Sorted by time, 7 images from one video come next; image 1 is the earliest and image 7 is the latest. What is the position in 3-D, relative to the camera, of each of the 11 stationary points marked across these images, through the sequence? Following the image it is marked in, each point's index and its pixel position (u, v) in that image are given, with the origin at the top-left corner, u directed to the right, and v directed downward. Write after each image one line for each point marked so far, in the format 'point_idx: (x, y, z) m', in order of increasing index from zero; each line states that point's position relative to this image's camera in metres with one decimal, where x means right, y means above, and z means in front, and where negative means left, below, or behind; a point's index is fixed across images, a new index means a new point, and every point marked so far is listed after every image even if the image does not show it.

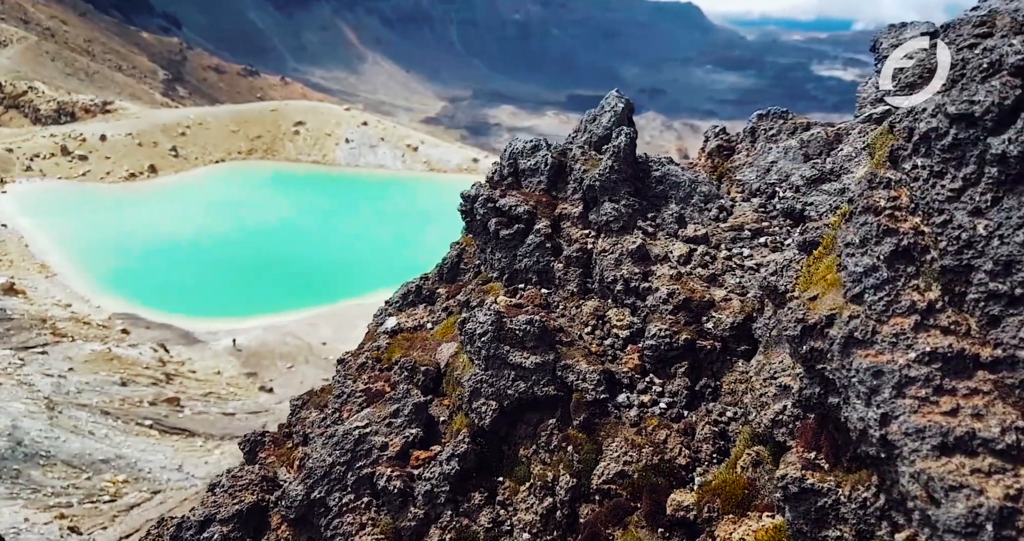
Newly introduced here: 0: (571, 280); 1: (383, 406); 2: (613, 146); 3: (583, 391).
0: (+1.3, -0.2, +15.9) m
1: (-2.7, -2.9, +16.0) m
2: (+2.4, +2.9, +17.1) m
3: (+1.3, -2.1, +12.9) m
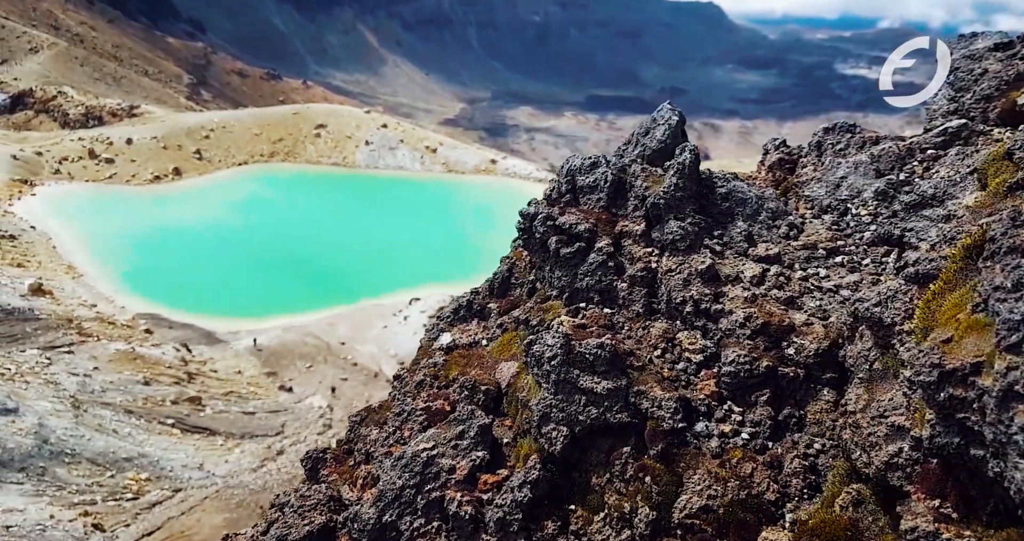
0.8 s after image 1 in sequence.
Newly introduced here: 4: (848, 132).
0: (+2.7, -0.6, +15.5) m
1: (-1.3, -3.3, +15.7) m
2: (+3.8, +2.4, +16.7) m
3: (+2.5, -2.6, +12.5) m
4: (+8.3, +3.4, +18.1) m
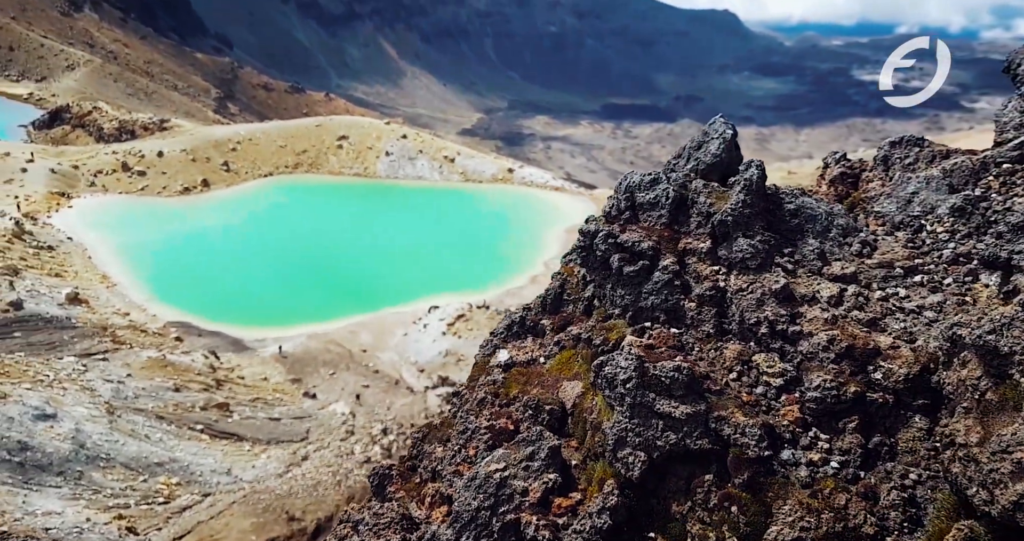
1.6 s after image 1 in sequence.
0: (+4.0, -1.0, +15.2) m
1: (+0.1, -3.8, +15.4) m
2: (+5.2, +2.0, +16.3) m
3: (+3.8, -2.9, +12.1) m
4: (+9.7, +3.0, +17.6) m
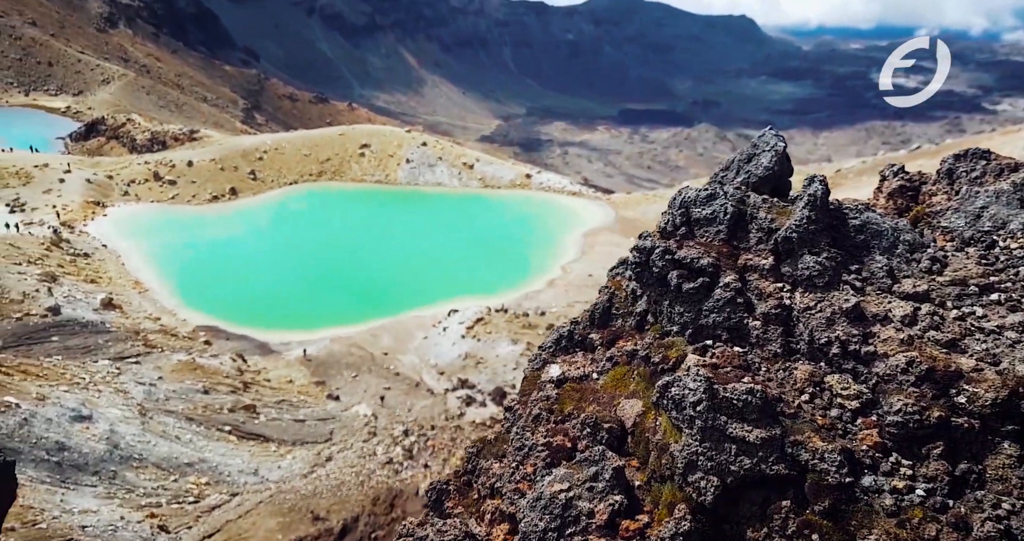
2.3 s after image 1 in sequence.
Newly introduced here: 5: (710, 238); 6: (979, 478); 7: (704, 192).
0: (+5.3, -1.4, +14.9) m
1: (+1.4, -4.2, +15.2) m
2: (+6.5, +1.7, +16.0) m
3: (+5.0, -3.3, +11.8) m
4: (+11.0, +2.7, +17.1) m
5: (+4.7, +0.8, +17.4) m
6: (+7.1, -3.2, +11.1) m
7: (+4.7, +2.0, +18.0) m
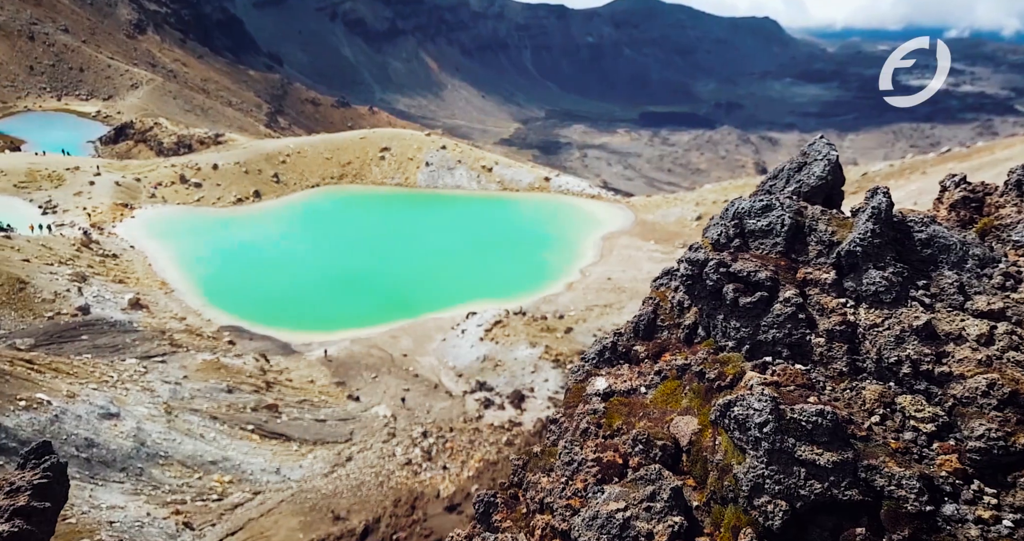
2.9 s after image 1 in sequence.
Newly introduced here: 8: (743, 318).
0: (+6.4, -1.7, +14.4) m
1: (+2.5, -4.4, +14.9) m
2: (+7.6, +1.3, +15.5) m
3: (+6.0, -3.6, +11.3) m
4: (+12.2, +2.3, +16.5) m
5: (+5.9, +0.5, +17.0) m
6: (+8.1, -3.4, +10.6) m
7: (+5.9, +1.7, +17.6) m
8: (+5.1, -1.1, +16.1) m
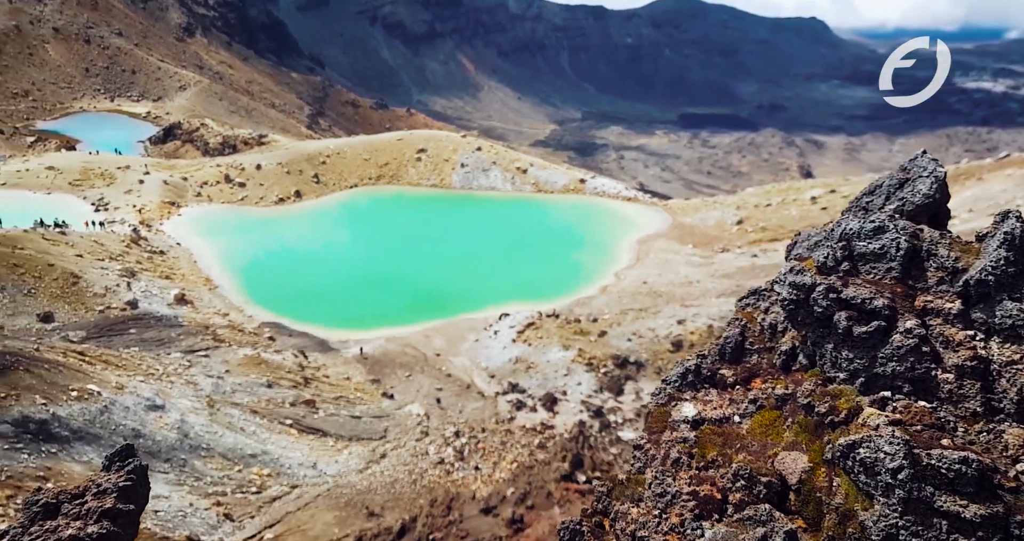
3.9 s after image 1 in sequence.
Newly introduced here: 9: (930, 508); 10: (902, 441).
0: (+8.4, -2.3, +13.3) m
1: (+4.4, -5.0, +14.0) m
2: (+9.7, +0.7, +14.4) m
3: (+7.8, -4.1, +10.3) m
4: (+14.3, +1.6, +15.2) m
5: (+8.0, -0.1, +16.0) m
6: (+9.8, -4.0, +9.5) m
7: (+8.1, +1.1, +16.6) m
8: (+7.2, -1.6, +15.2) m
9: (+6.5, -3.7, +11.3) m
10: (+6.4, -2.8, +11.8) m
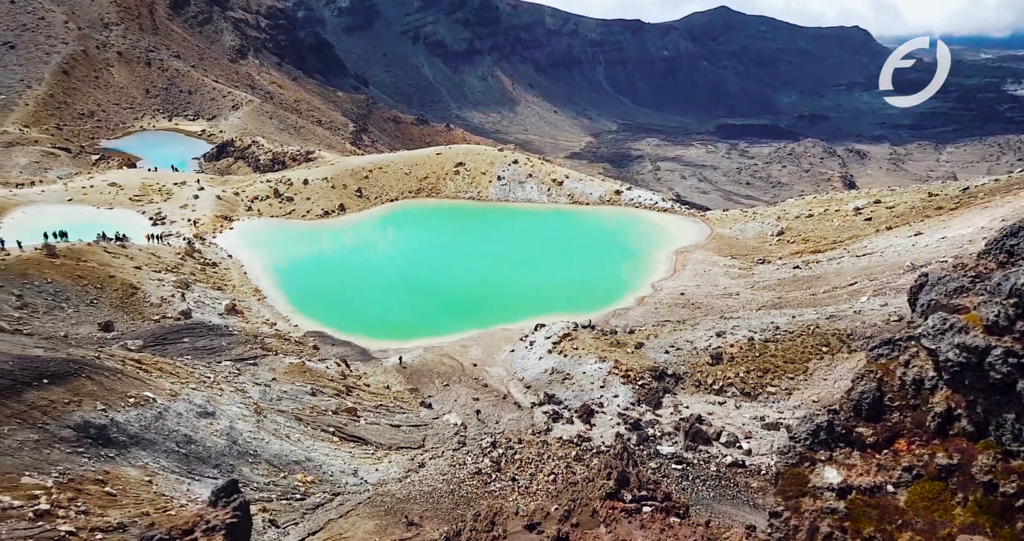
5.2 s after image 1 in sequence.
0: (+11.0, -3.1, +19.4) m
1: (+7.1, -5.8, +20.3) m
2: (+12.4, -0.1, +20.4) m
3: (+10.3, -4.9, +16.4) m
4: (+17.1, +0.8, +21.0) m
5: (+10.8, -1.0, +22.1) m
6: (+12.3, -4.8, +15.4) m
7: (+10.9, +0.2, +22.7) m
8: (+9.9, -2.5, +21.3) m
9: (+9.1, -4.5, +17.5) m
10: (+9.0, -3.6, +18.0) m
